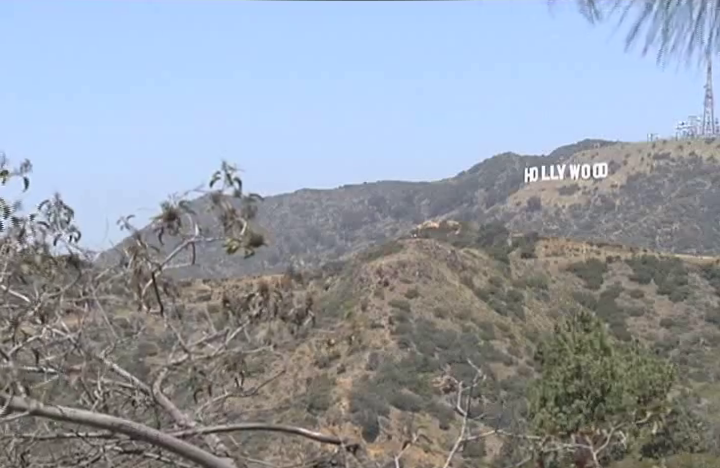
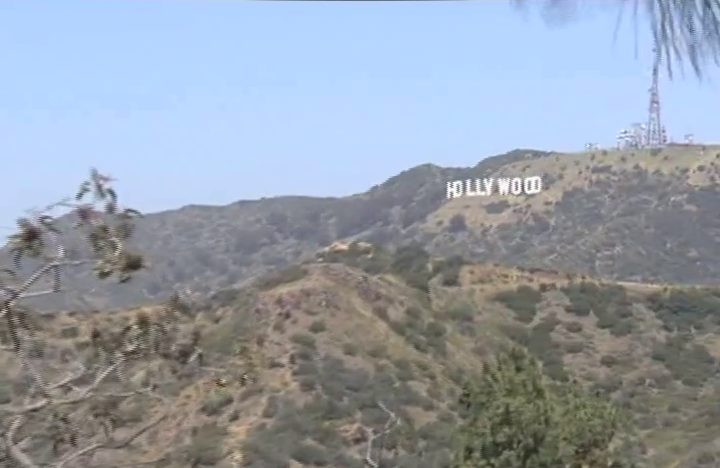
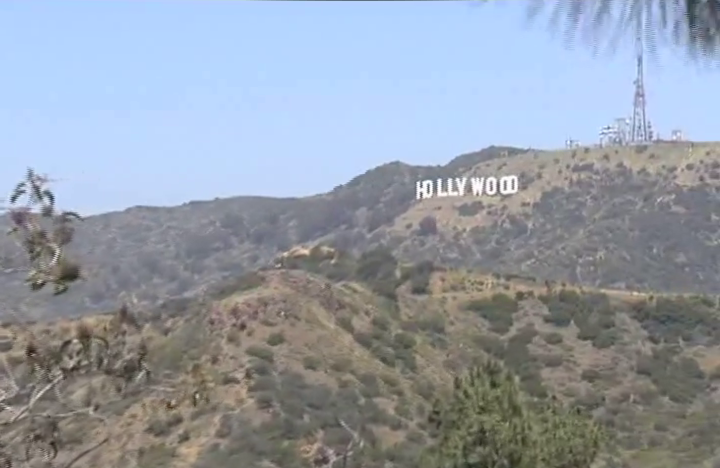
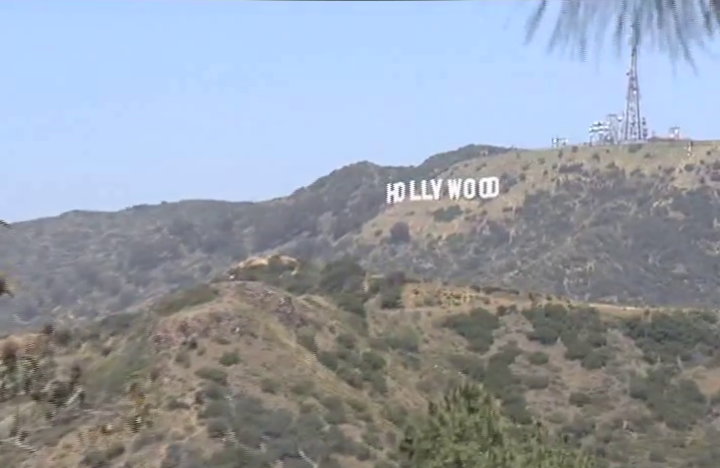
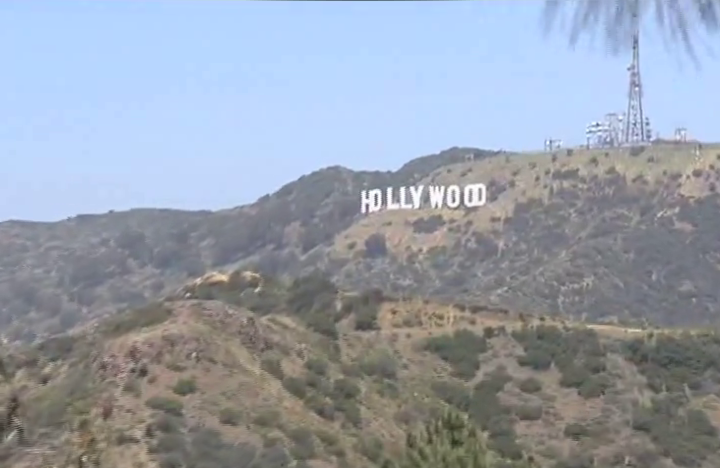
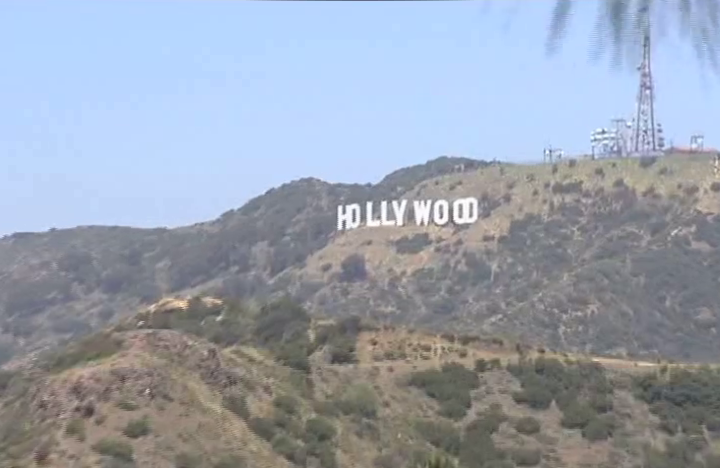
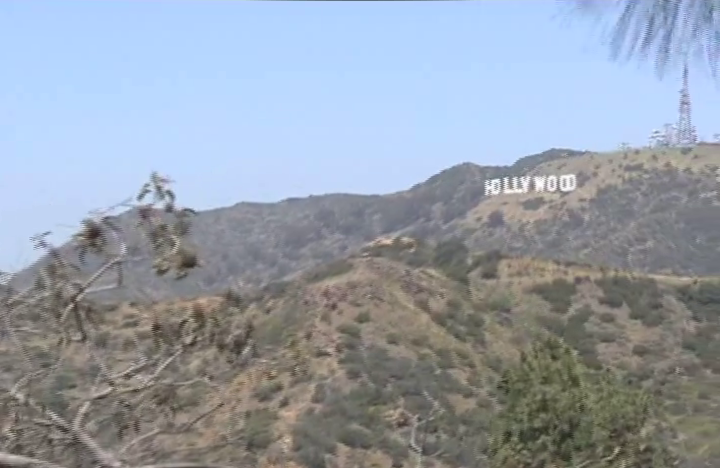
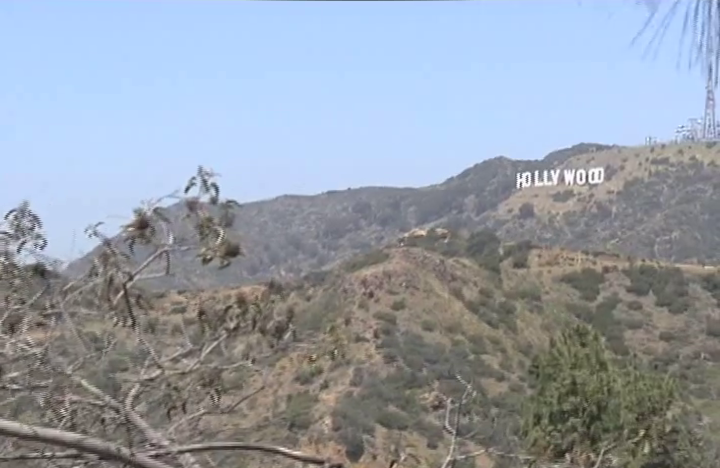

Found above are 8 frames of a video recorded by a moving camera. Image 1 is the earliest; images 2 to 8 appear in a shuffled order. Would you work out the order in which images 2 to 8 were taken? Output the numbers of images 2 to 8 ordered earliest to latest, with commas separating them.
8, 7, 2, 3, 4, 5, 6
